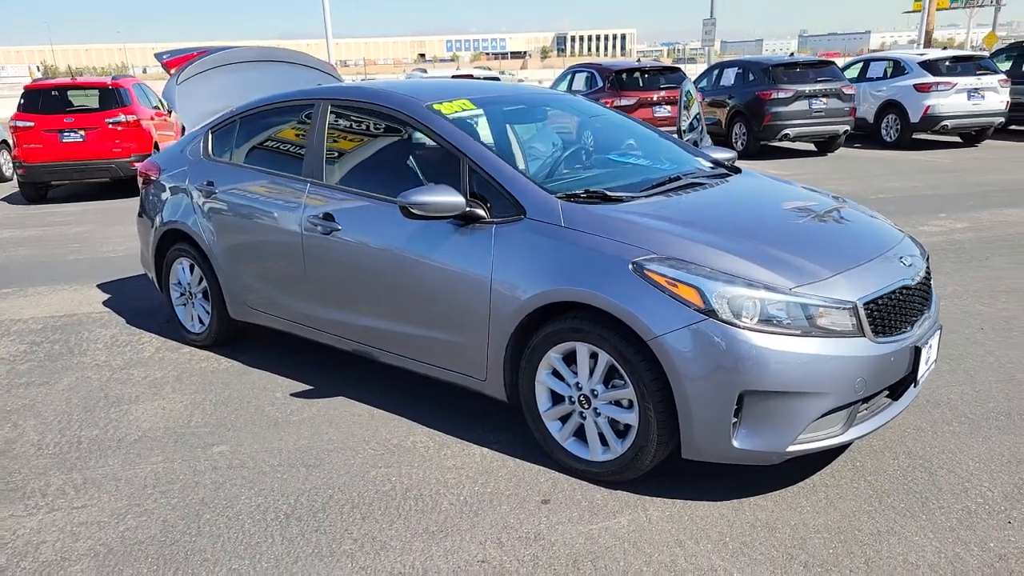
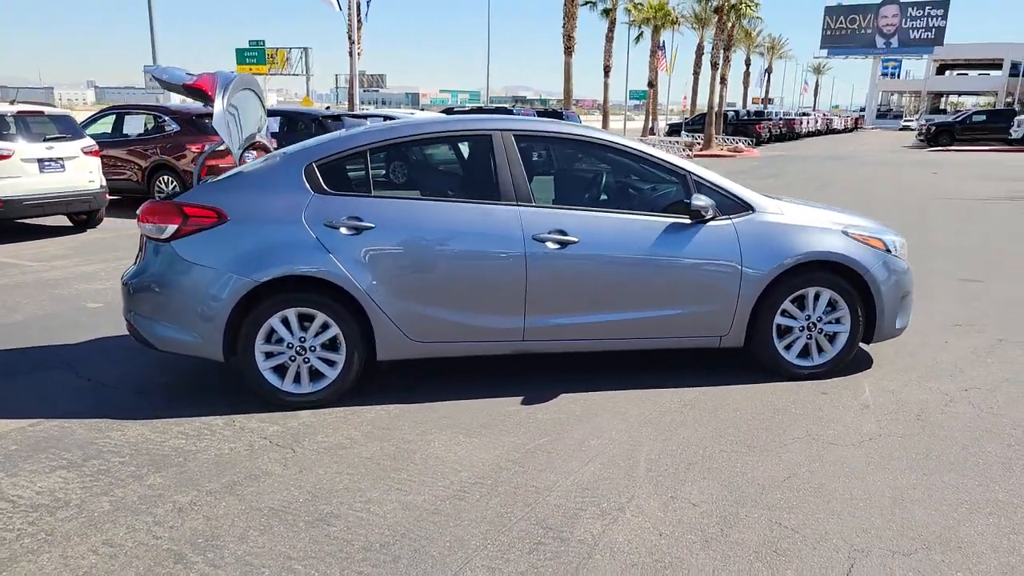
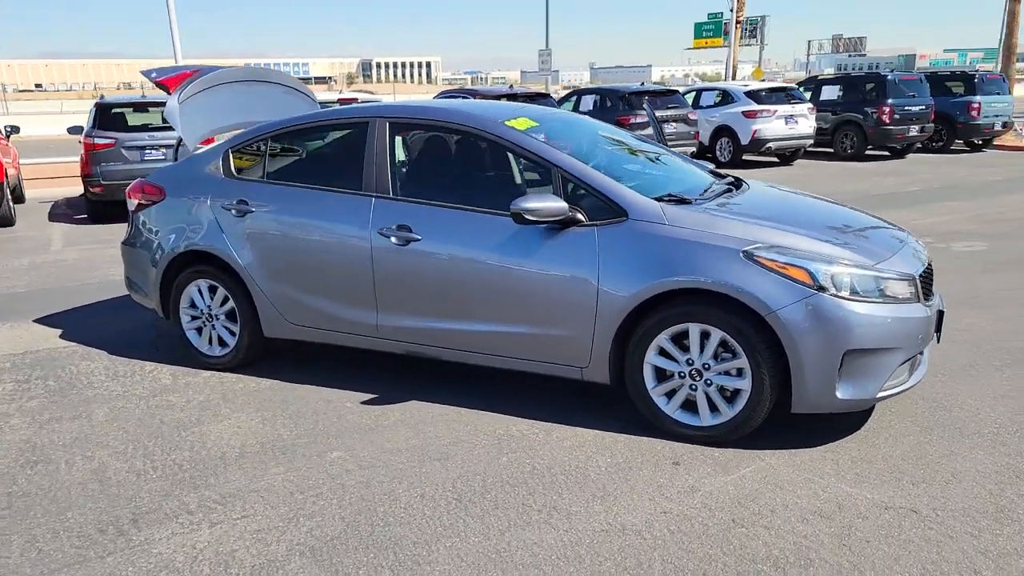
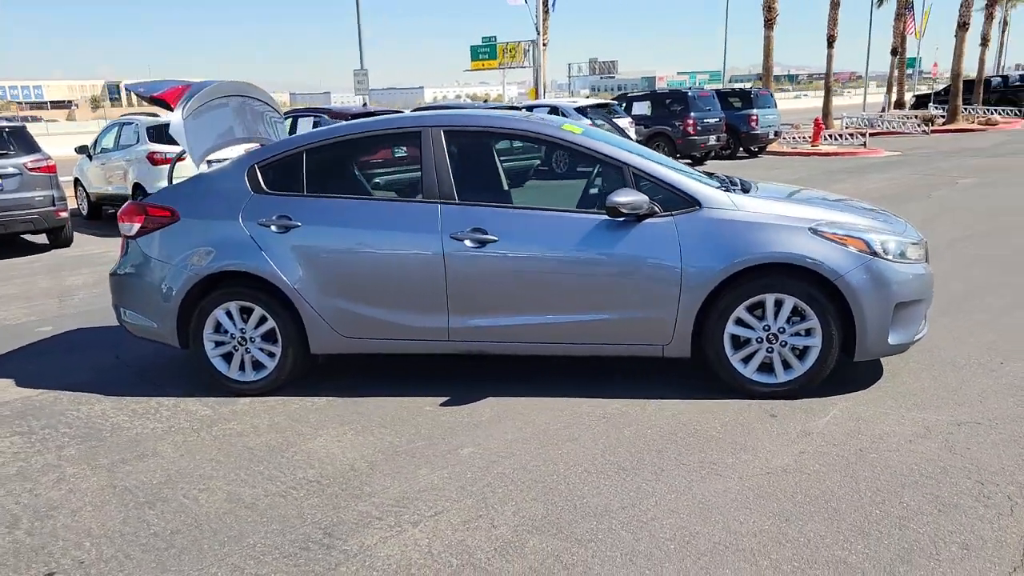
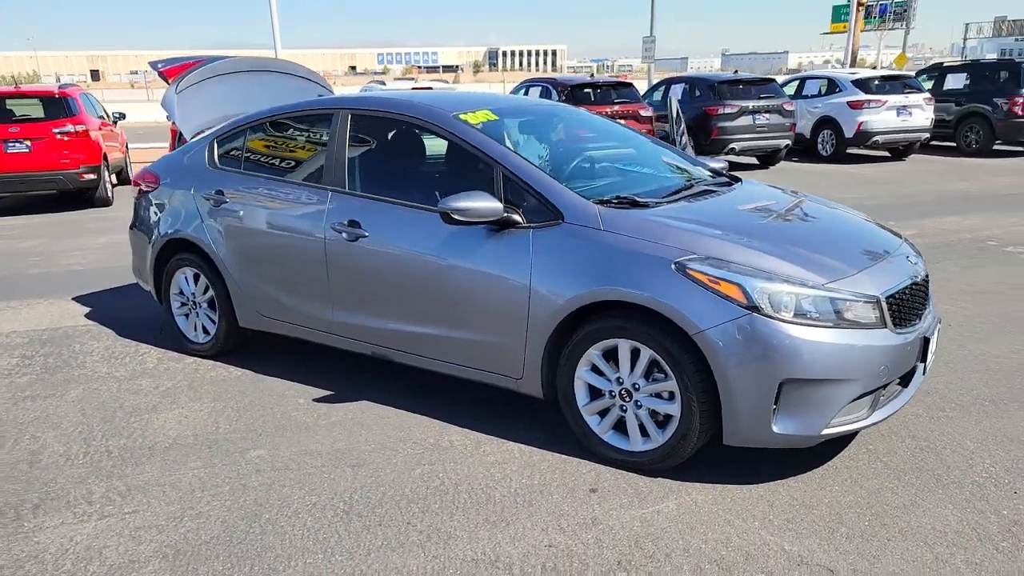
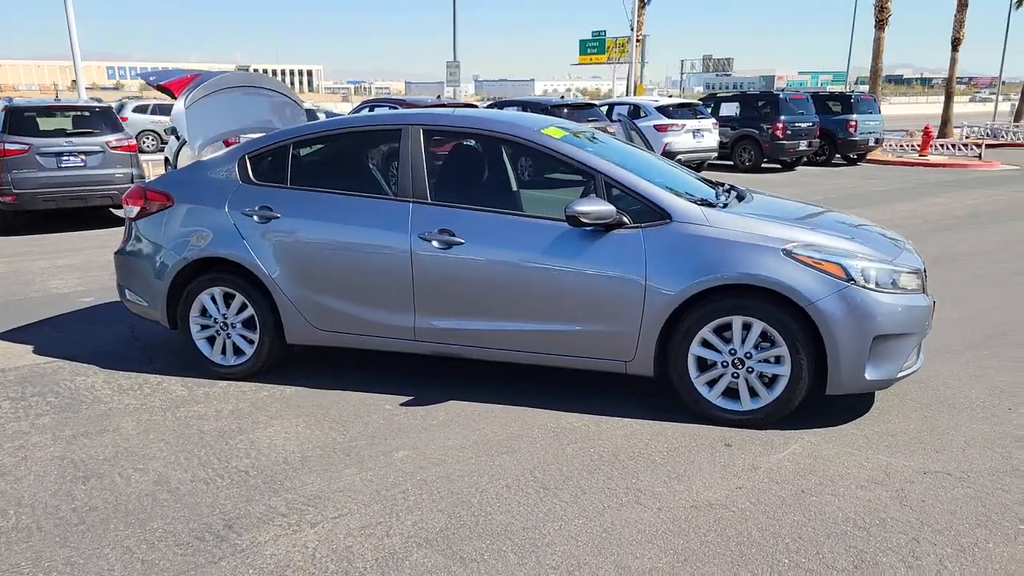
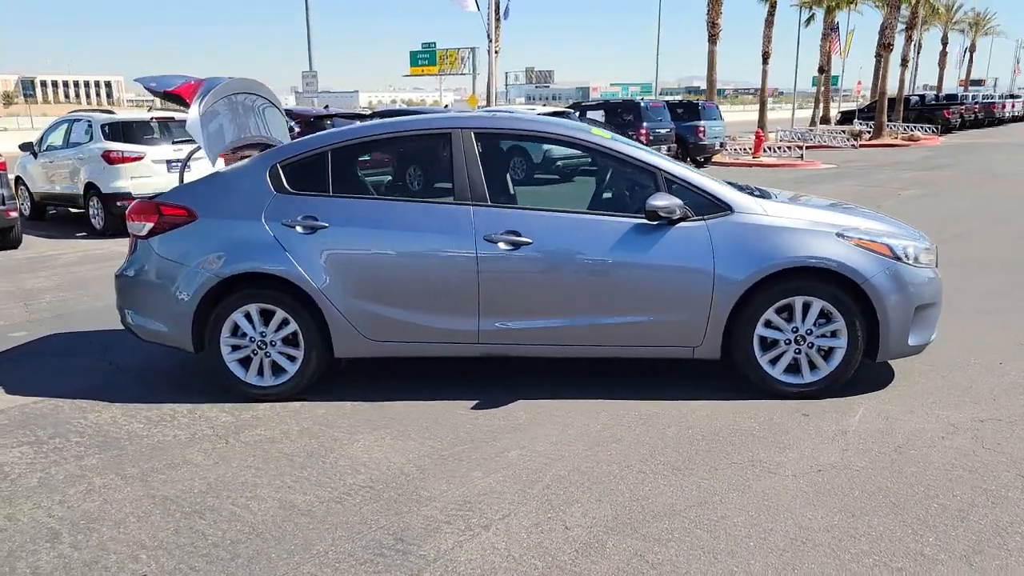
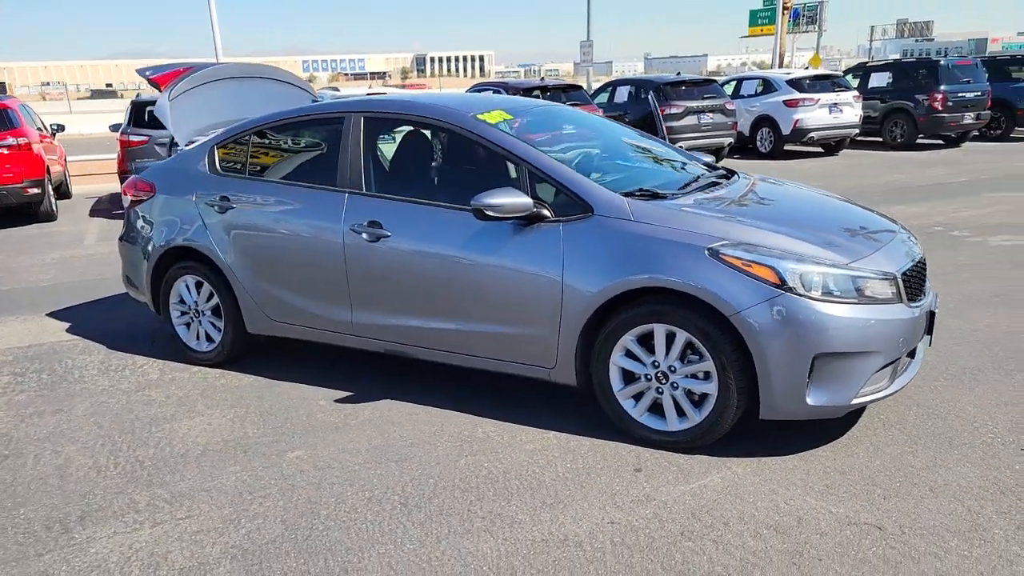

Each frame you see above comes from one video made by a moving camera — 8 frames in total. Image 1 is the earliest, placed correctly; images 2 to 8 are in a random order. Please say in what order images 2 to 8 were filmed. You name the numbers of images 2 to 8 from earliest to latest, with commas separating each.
5, 8, 3, 6, 4, 7, 2
